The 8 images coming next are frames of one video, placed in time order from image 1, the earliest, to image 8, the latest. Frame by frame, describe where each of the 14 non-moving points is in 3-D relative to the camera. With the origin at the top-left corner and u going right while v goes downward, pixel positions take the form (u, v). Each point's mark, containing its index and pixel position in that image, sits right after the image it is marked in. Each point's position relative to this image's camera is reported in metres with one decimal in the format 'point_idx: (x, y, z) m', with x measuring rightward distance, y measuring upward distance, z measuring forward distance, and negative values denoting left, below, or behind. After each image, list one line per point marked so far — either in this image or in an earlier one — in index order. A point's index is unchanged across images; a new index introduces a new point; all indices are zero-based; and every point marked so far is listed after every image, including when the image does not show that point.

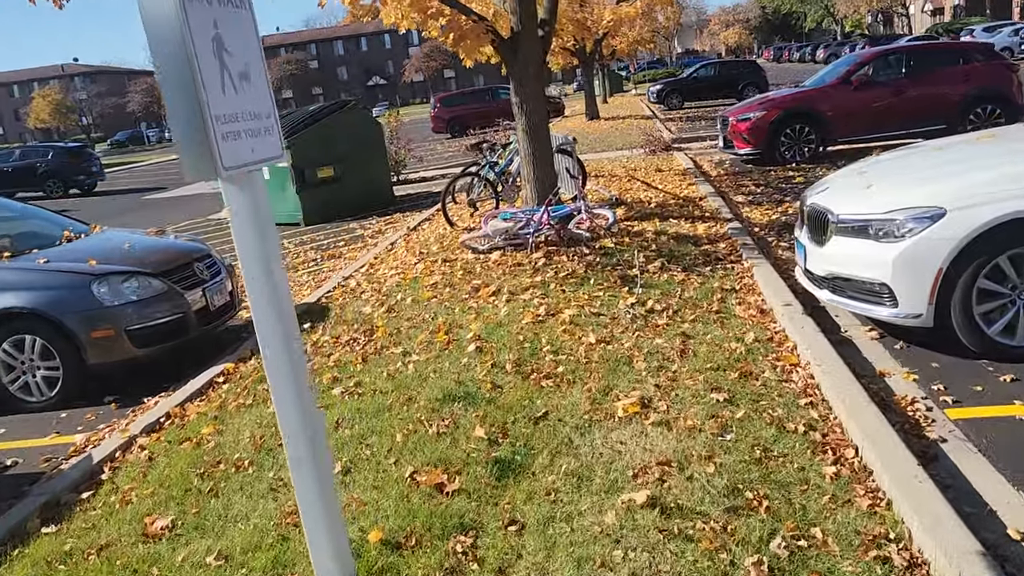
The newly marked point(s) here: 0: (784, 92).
0: (+4.7, +3.4, +13.9) m
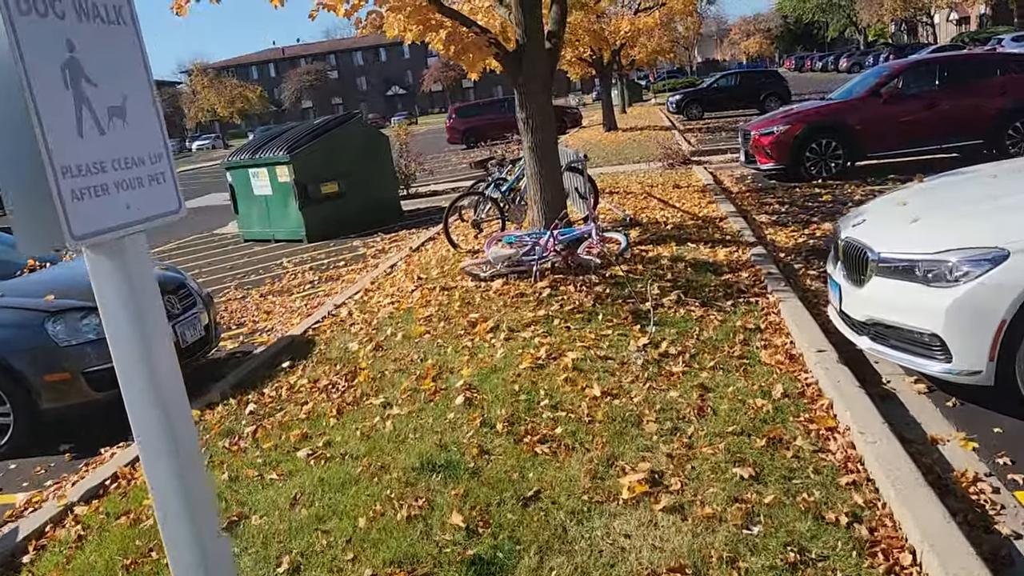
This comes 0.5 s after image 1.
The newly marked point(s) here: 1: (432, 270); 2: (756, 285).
0: (+4.8, +3.0, +13.2) m
1: (-0.8, +0.2, +8.5) m
2: (+2.0, 0.0, +6.6) m
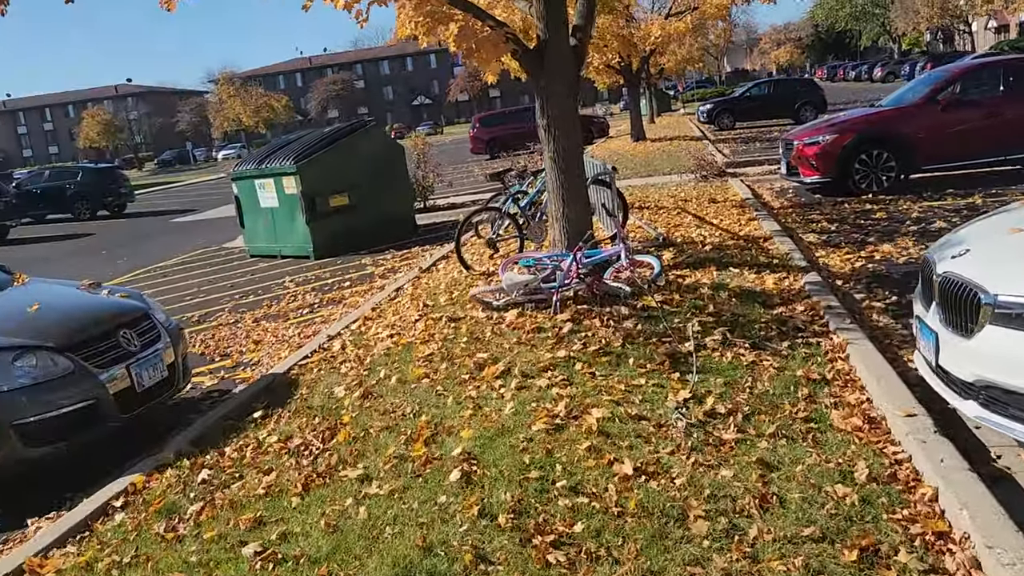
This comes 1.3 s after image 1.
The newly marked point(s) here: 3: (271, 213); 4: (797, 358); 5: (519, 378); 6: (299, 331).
0: (+5.2, +2.6, +12.2) m
1: (-0.7, -0.1, +7.5) m
2: (+2.1, -0.2, +5.6) m
3: (-3.9, +1.2, +13.2) m
4: (+1.8, -0.4, +5.0) m
5: (0.0, -0.6, +5.0) m
6: (-2.0, -0.4, +7.7) m
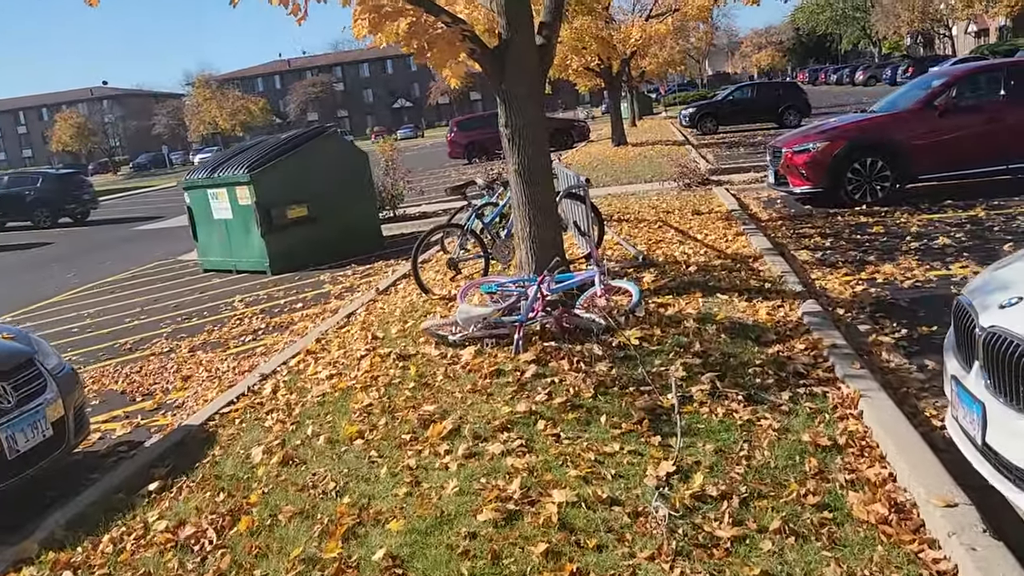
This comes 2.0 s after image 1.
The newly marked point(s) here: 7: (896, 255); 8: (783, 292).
0: (+4.8, +2.4, +11.5) m
1: (-1.0, -0.3, +6.7) m
2: (+1.8, -0.5, +4.8) m
3: (-4.4, +1.0, +12.3) m
4: (+1.5, -0.7, +4.2) m
5: (-0.2, -0.8, +4.1) m
6: (-2.4, -0.7, +6.8) m
7: (+3.8, +0.3, +8.1) m
8: (+2.2, 0.0, +6.6) m
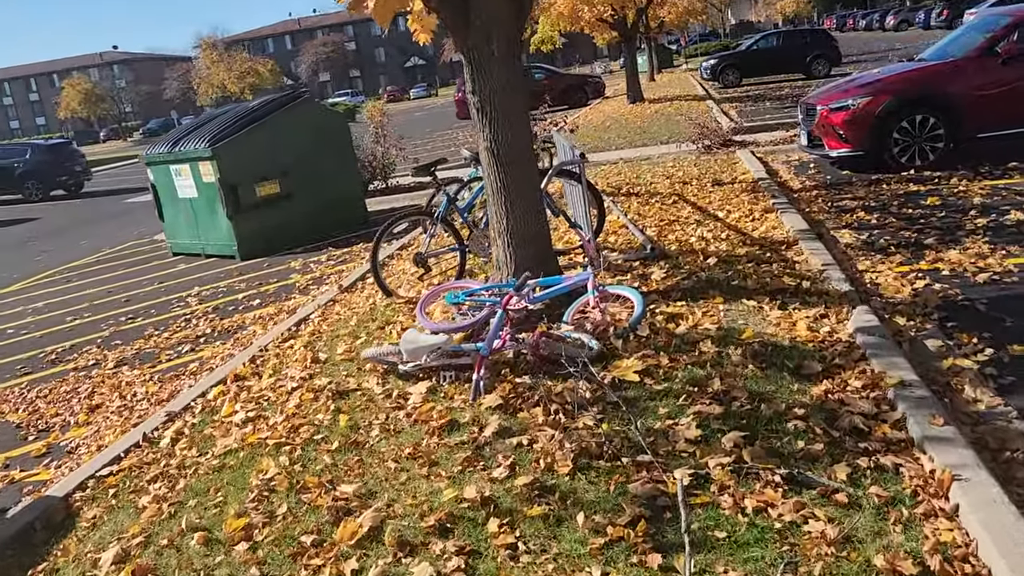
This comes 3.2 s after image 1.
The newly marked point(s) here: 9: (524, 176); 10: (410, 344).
0: (+4.7, +2.7, +9.9) m
1: (-1.1, -0.4, +5.5) m
2: (+1.6, -0.6, +3.5) m
3: (-4.4, +1.1, +11.1) m
4: (+1.3, -0.8, +2.9) m
5: (-0.4, -1.0, +2.9) m
6: (-2.5, -0.7, +5.6) m
7: (+3.7, +0.4, +6.7) m
8: (+2.1, 0.0, +5.3) m
9: (+0.1, +0.7, +5.3) m
10: (-0.5, -0.3, +4.3) m
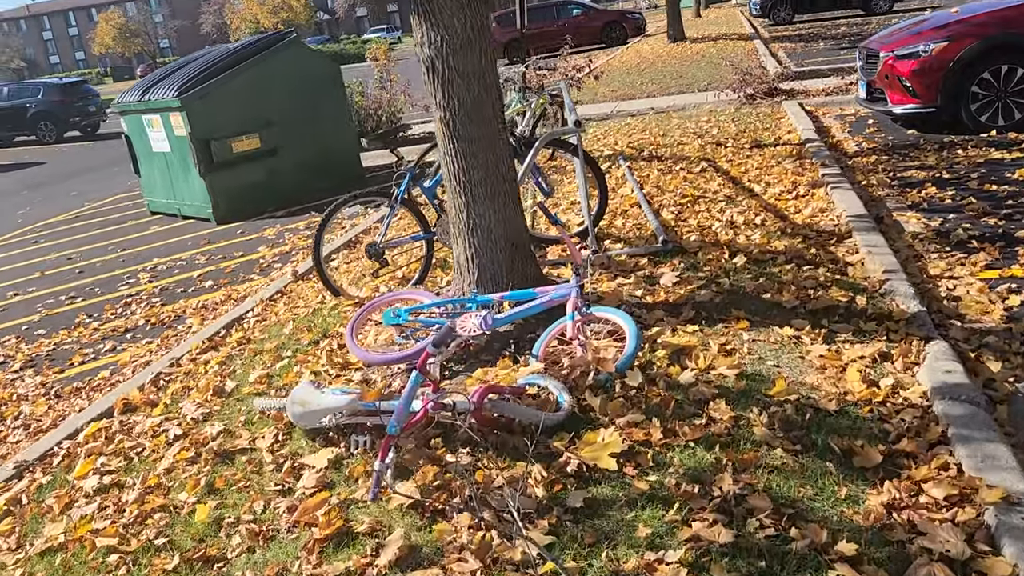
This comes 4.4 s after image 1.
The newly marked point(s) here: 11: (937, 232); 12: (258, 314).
0: (+4.7, +2.9, +8.2) m
1: (-1.3, -0.4, +4.3) m
2: (+1.3, -0.8, +2.3) m
3: (-4.3, +1.6, +10.0) m
4: (+0.9, -1.1, +1.7) m
5: (-0.8, -1.2, +1.8) m
6: (-2.7, -0.7, +4.6) m
7: (+3.6, +0.4, +5.2) m
8: (+1.9, -0.1, +4.0) m
9: (-0.1, +0.7, +4.0) m
10: (-0.8, -0.4, +3.2) m
11: (+2.9, +0.4, +5.4) m
12: (-1.7, -0.2, +5.4) m
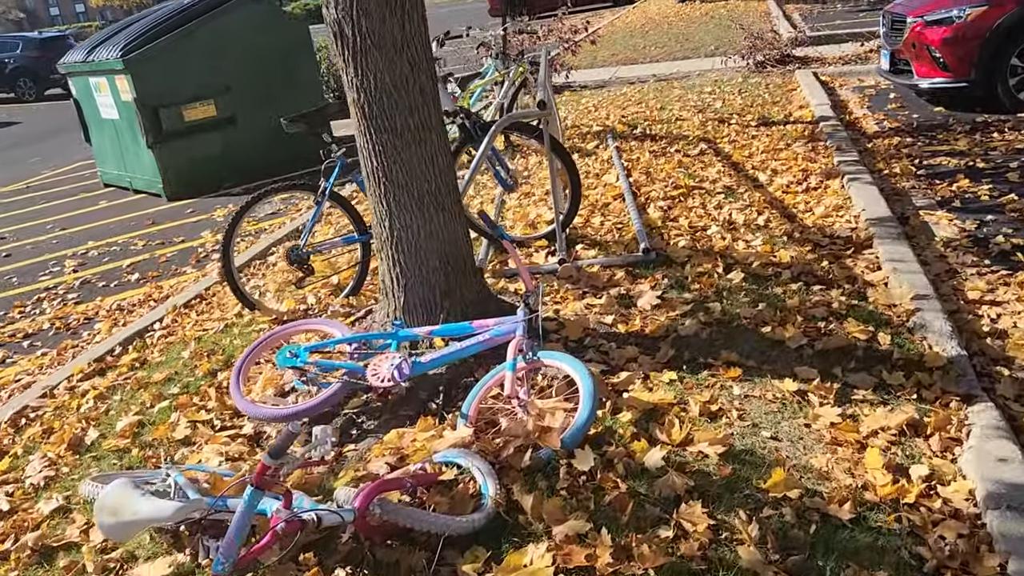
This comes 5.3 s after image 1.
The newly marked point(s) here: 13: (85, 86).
0: (+4.6, +2.9, +7.2) m
1: (-1.6, -0.5, +3.5) m
2: (+1.0, -1.0, +1.5) m
3: (-4.5, +1.8, +9.1) m
4: (+0.6, -1.3, +0.9) m
5: (-1.1, -1.4, +1.0) m
6: (-3.0, -0.8, +3.8) m
7: (+3.3, +0.3, +4.3) m
8: (+1.6, -0.3, +3.1) m
9: (-0.4, +0.5, +3.1) m
10: (-1.1, -0.6, +2.4) m
11: (+2.6, +0.3, +4.6) m
12: (-2.0, -0.2, +4.6) m
13: (-4.8, +2.3, +9.2) m
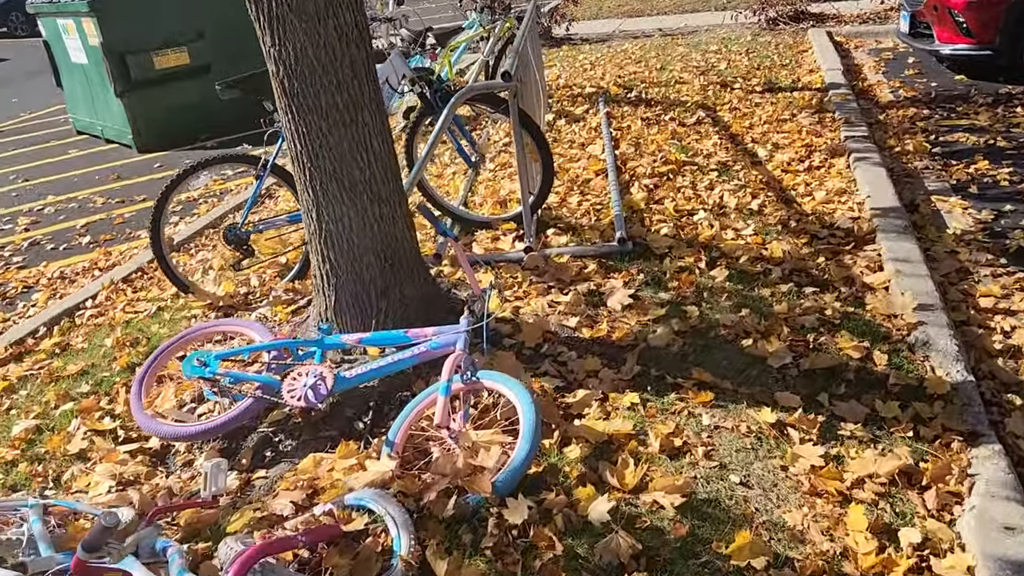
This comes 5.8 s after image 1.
0: (+4.5, +3.0, +6.6) m
1: (-1.8, -0.4, +3.2) m
2: (+0.8, -1.2, +1.1) m
3: (-4.6, +2.3, +8.6) m
4: (+0.4, -1.5, +0.6) m
5: (-1.3, -1.5, +0.7) m
6: (-3.2, -0.7, +3.5) m
7: (+3.1, +0.2, +3.9) m
8: (+1.4, -0.4, +2.7) m
9: (-0.5, +0.5, +2.7) m
10: (-1.3, -0.6, +2.0) m
11: (+2.4, +0.3, +4.1) m
12: (-2.2, -0.1, +4.2) m
13: (-4.9, +2.8, +8.6) m
